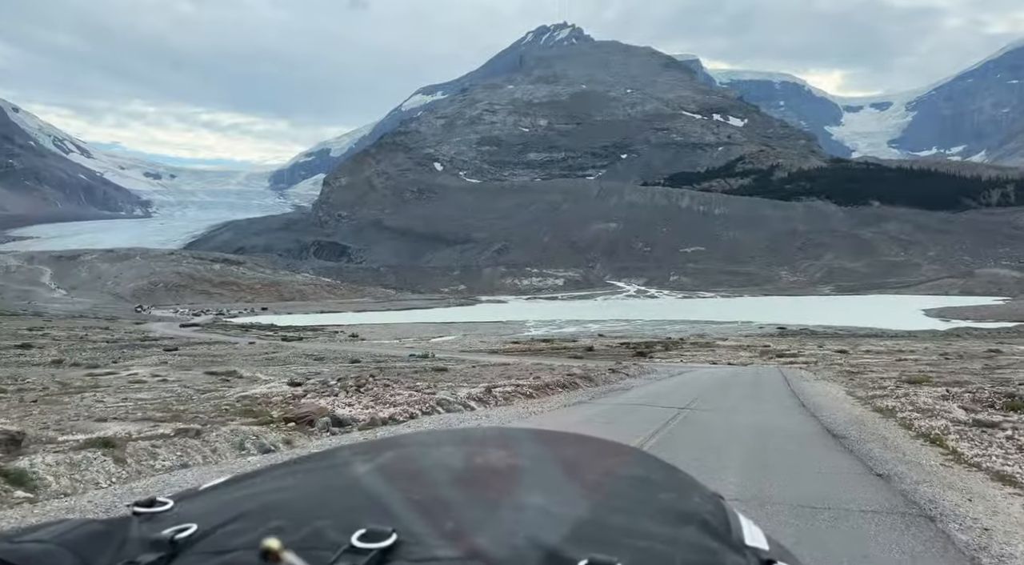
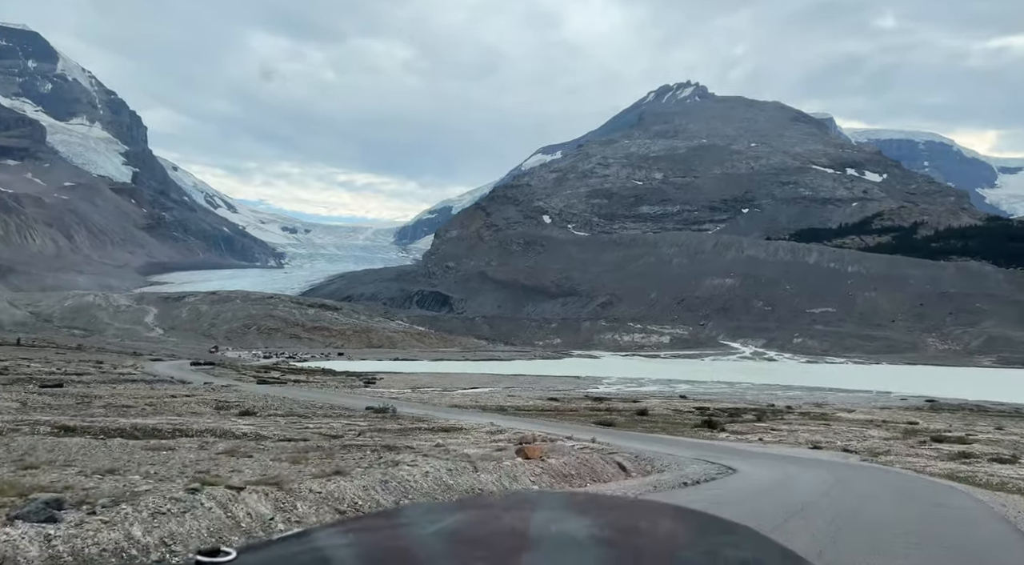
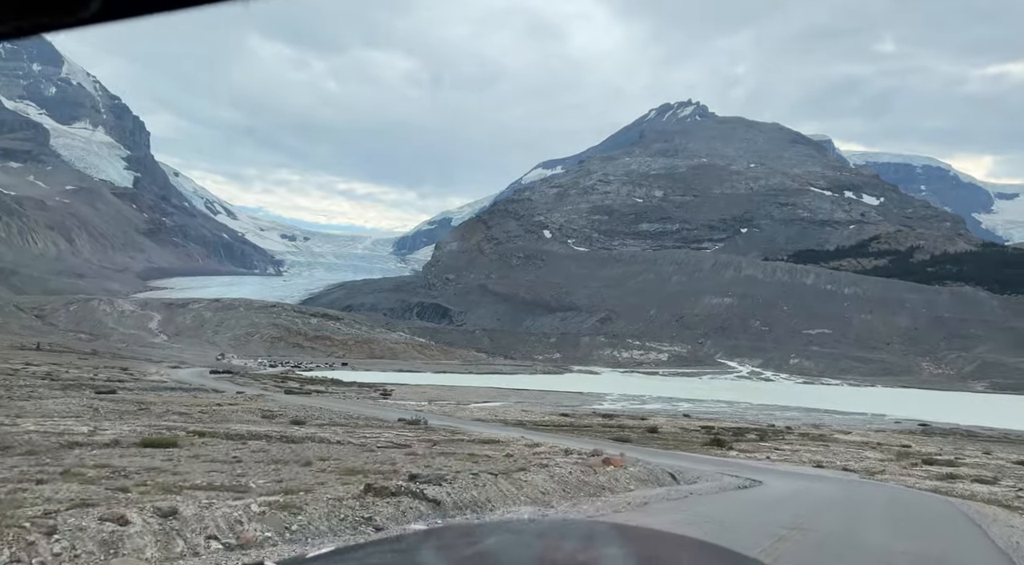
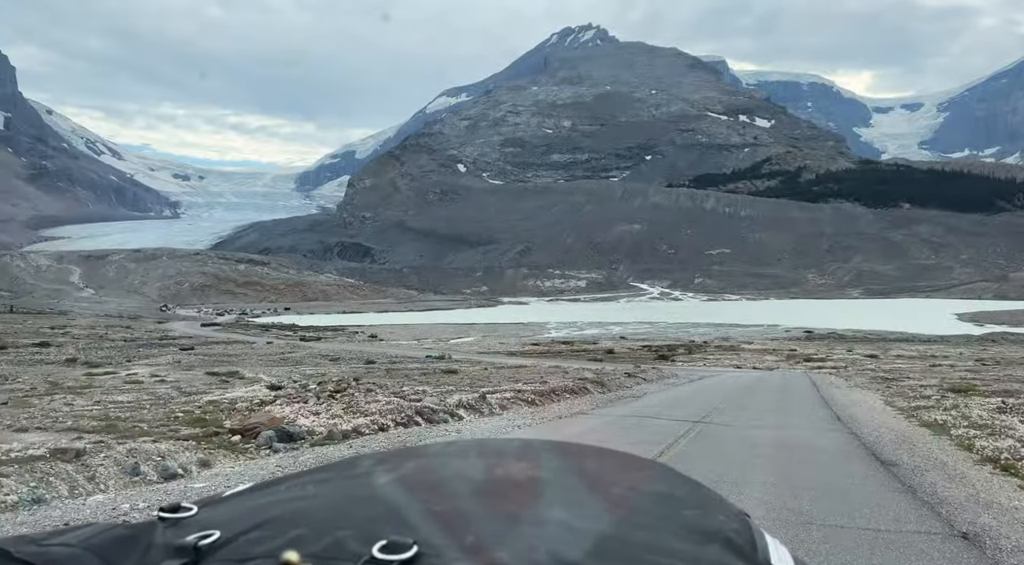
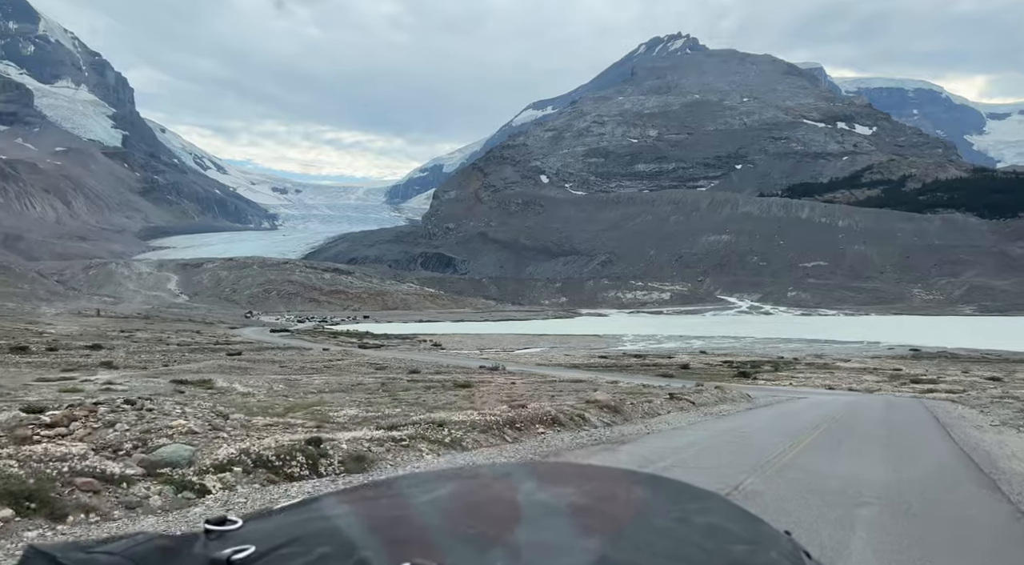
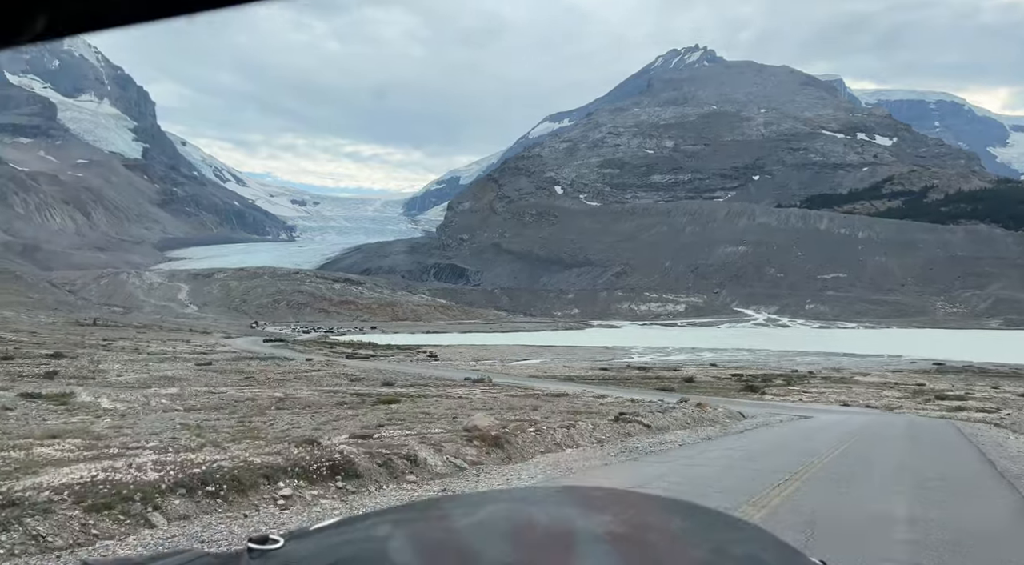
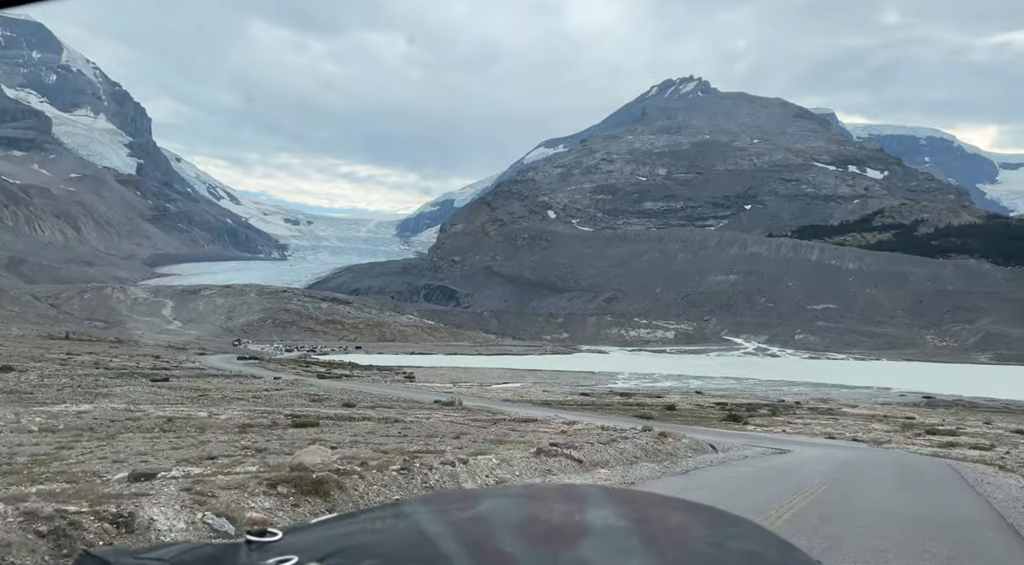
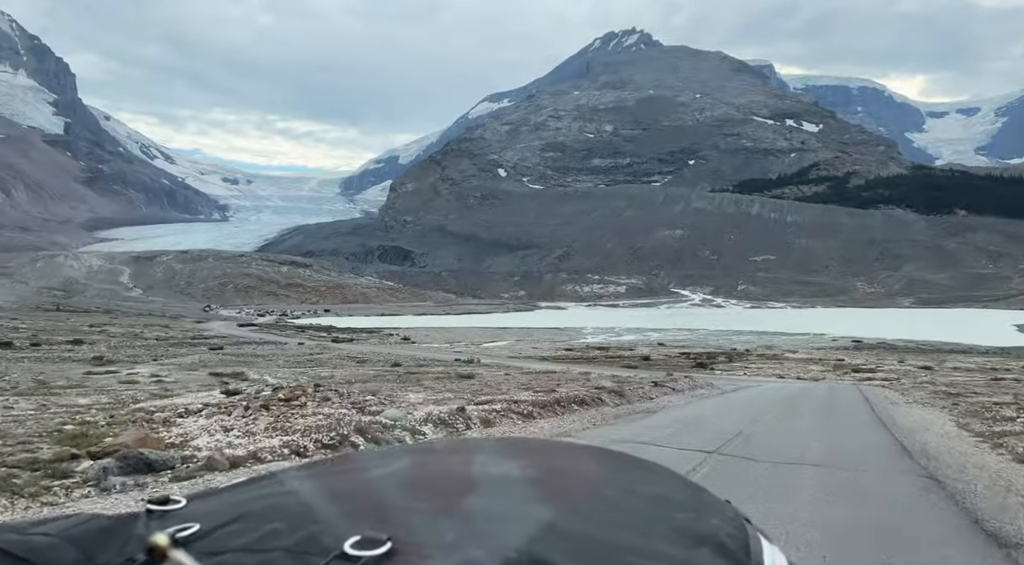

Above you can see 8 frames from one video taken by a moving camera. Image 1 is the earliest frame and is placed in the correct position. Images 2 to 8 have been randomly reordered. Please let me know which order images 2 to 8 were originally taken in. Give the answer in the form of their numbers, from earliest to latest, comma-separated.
4, 8, 5, 6, 7, 3, 2
